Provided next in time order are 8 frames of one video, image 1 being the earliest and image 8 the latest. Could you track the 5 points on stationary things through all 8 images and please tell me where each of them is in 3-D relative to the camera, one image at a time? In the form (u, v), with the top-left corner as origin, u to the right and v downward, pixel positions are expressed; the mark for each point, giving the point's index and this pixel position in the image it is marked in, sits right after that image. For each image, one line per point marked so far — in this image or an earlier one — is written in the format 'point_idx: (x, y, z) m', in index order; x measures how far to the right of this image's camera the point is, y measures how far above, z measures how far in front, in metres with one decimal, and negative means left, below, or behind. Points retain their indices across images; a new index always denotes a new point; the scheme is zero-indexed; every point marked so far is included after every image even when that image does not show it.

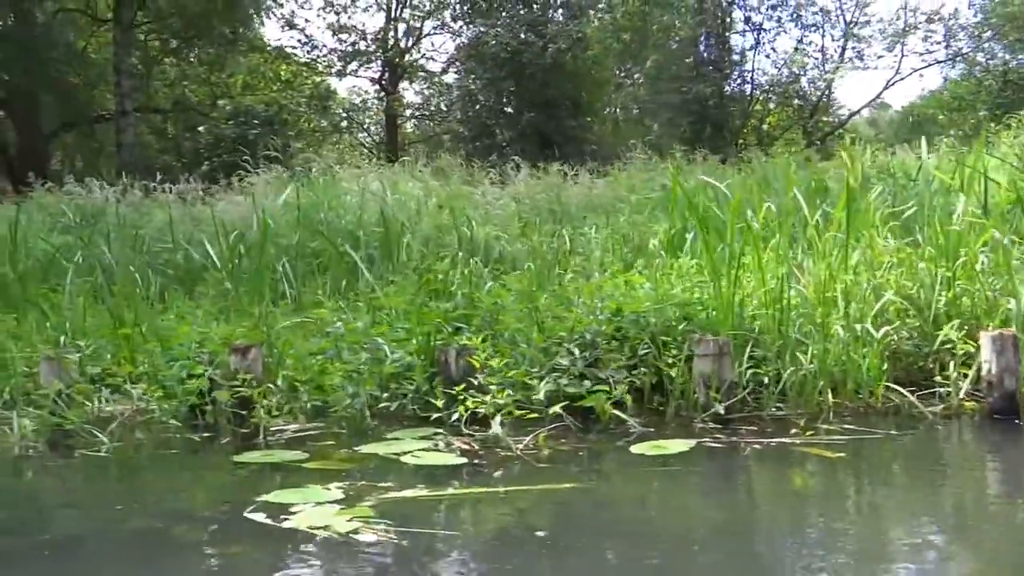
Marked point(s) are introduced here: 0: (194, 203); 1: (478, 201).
0: (-2.8, +0.7, +7.4) m
1: (-0.3, +0.7, +6.2) m
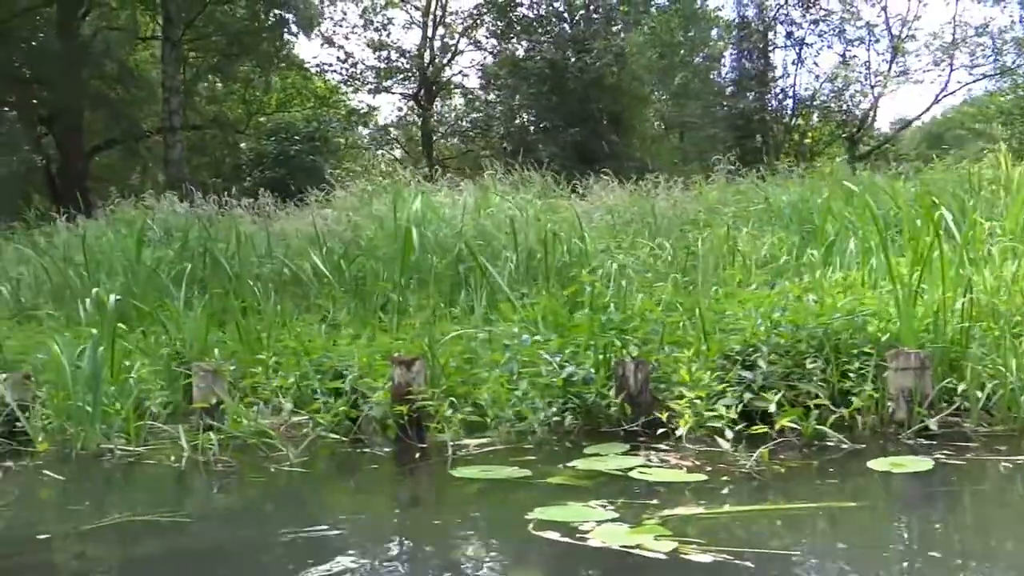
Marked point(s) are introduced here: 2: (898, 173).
0: (-2.1, +0.6, +7.4) m
1: (+0.4, +0.6, +6.2) m
2: (+3.1, +0.9, +6.7) m
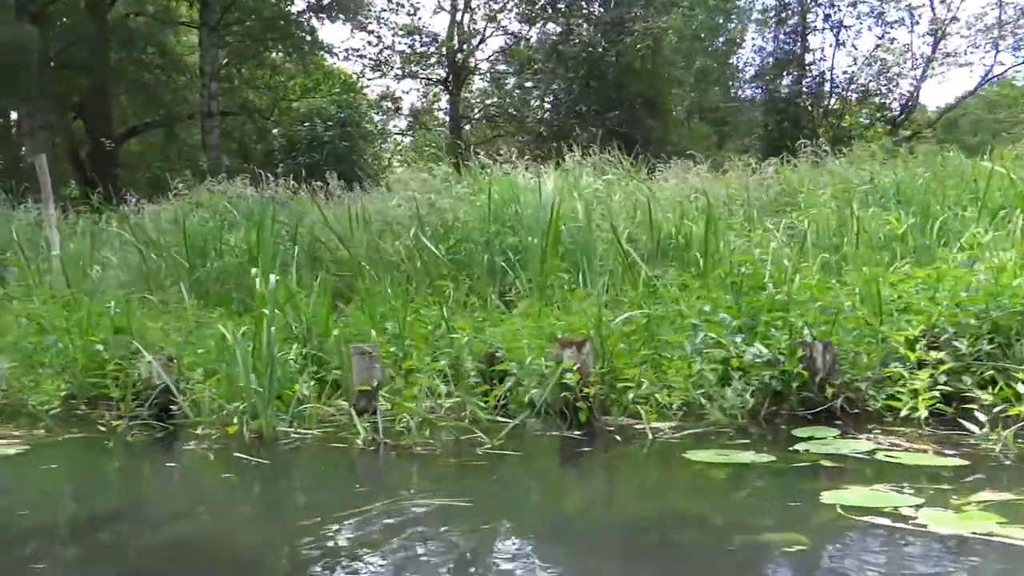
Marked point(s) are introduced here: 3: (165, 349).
0: (-1.5, +0.8, +7.3) m
1: (+1.0, +0.7, +6.1) m
2: (+3.7, +1.0, +6.6) m
3: (-1.4, -0.3, +3.5) m
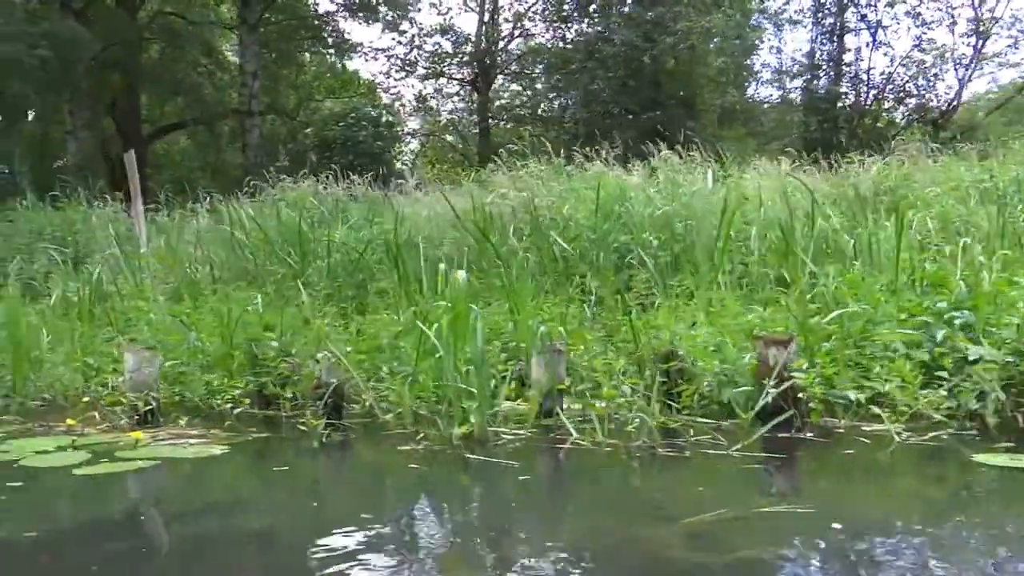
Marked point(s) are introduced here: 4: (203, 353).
0: (-0.8, +0.8, +7.2) m
1: (+1.7, +0.7, +6.0) m
2: (+4.4, +1.0, +6.5) m
3: (-0.7, -0.2, +3.4) m
4: (-1.4, -0.3, +3.8) m
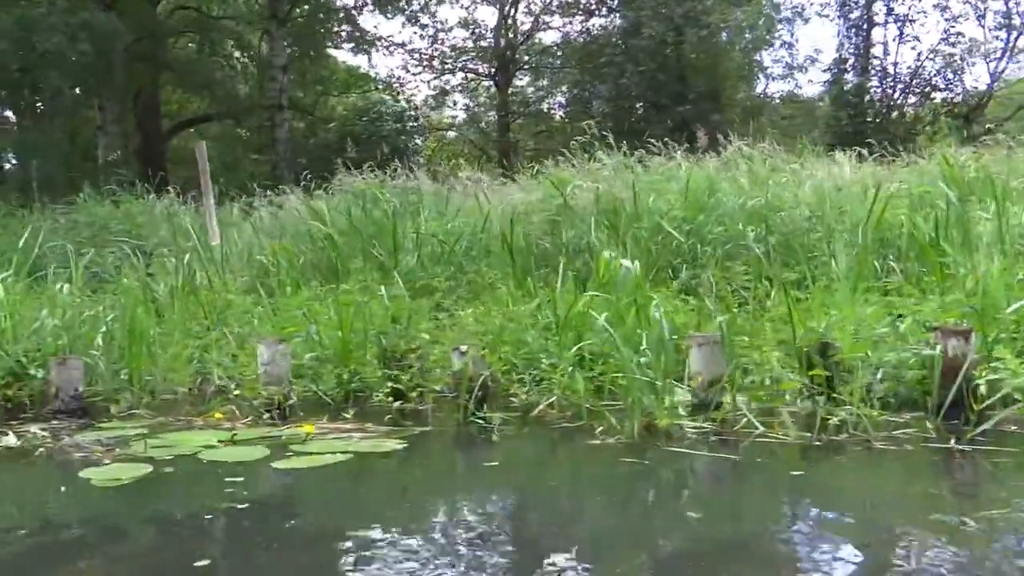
0: (-0.2, +0.8, +7.2) m
1: (+2.3, +0.8, +5.9) m
2: (+5.0, +1.1, +6.4) m
3: (-0.2, -0.2, +3.3) m
4: (-0.8, -0.2, +3.7) m
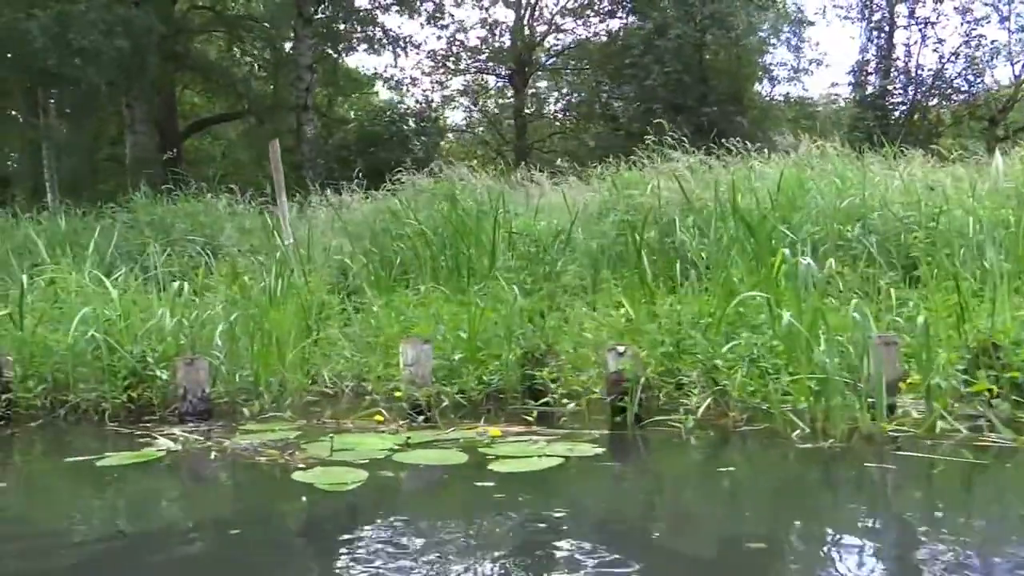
0: (+0.3, +0.8, +7.1) m
1: (+2.9, +0.7, +5.8) m
2: (+5.5, +1.1, +6.3) m
3: (+0.4, -0.2, +3.2) m
4: (-0.2, -0.2, +3.6) m
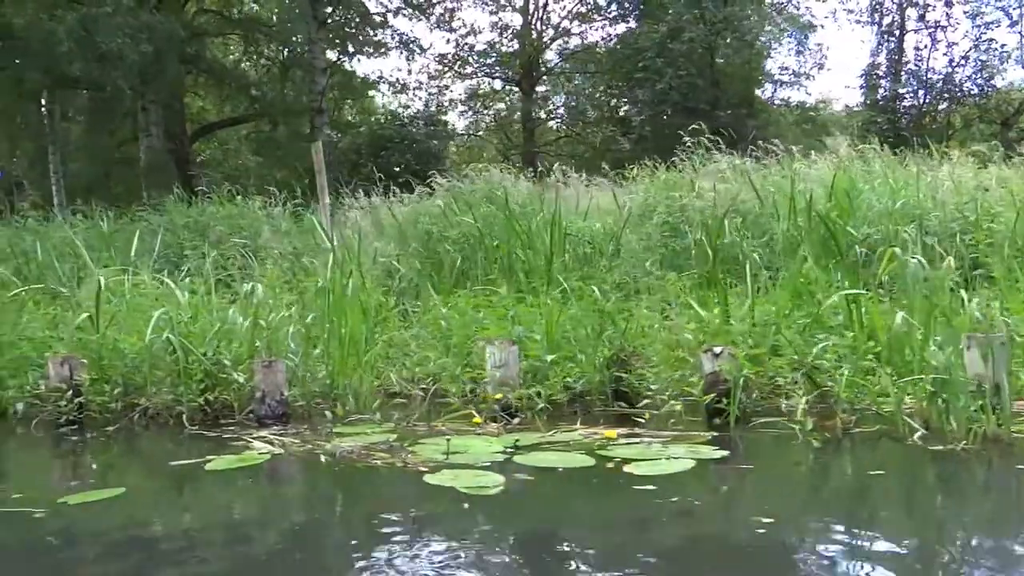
0: (+0.6, +0.8, +7.0) m
1: (+3.2, +0.7, +5.8) m
2: (+5.8, +1.1, +6.3) m
3: (+0.7, -0.2, +3.2) m
4: (+0.1, -0.2, +3.5) m
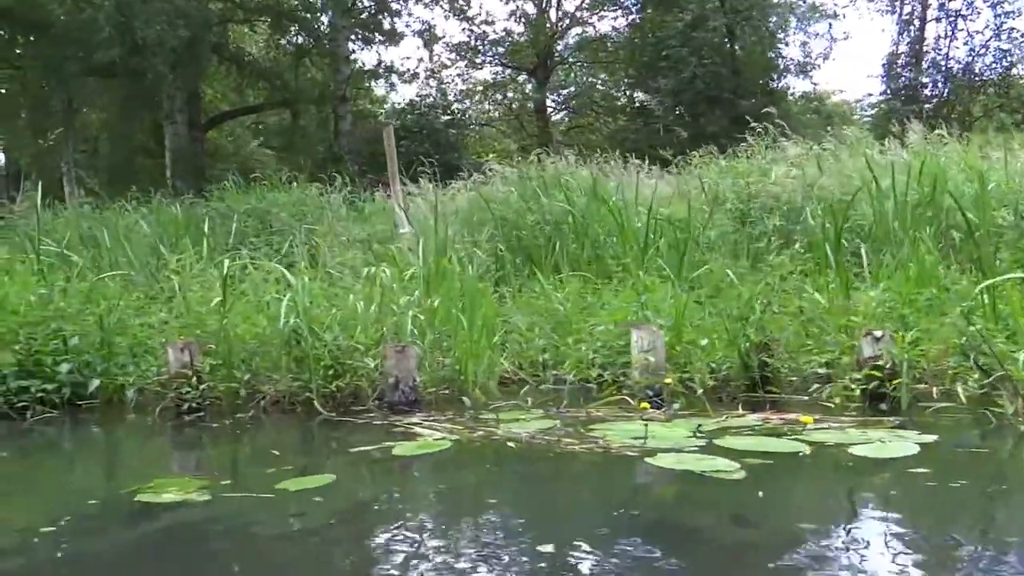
0: (+1.1, +0.9, +6.9) m
1: (+3.7, +0.8, +5.7) m
2: (+6.3, +1.2, +6.3) m
3: (+1.3, -0.1, +3.1) m
4: (+0.6, -0.2, +3.5) m
